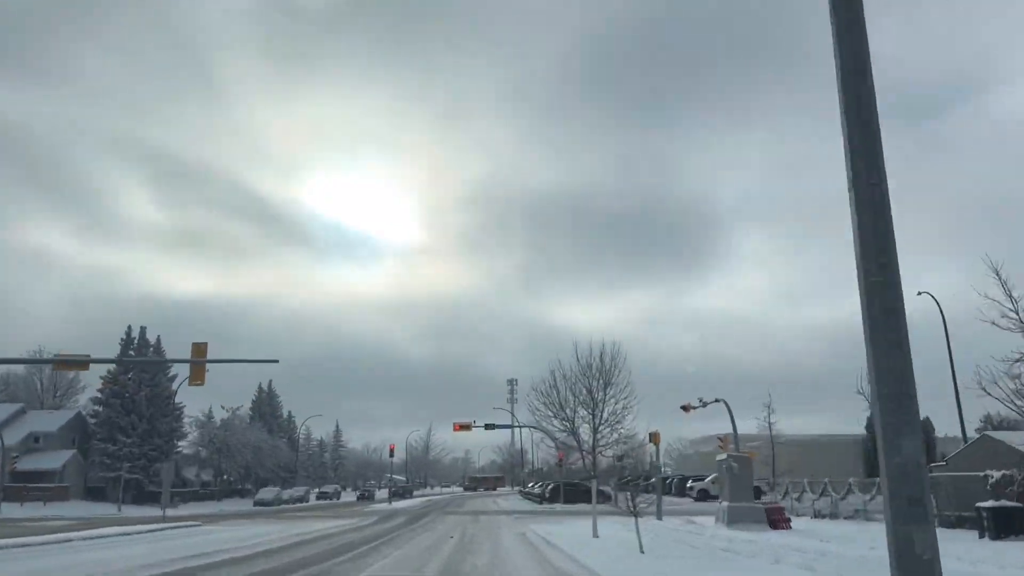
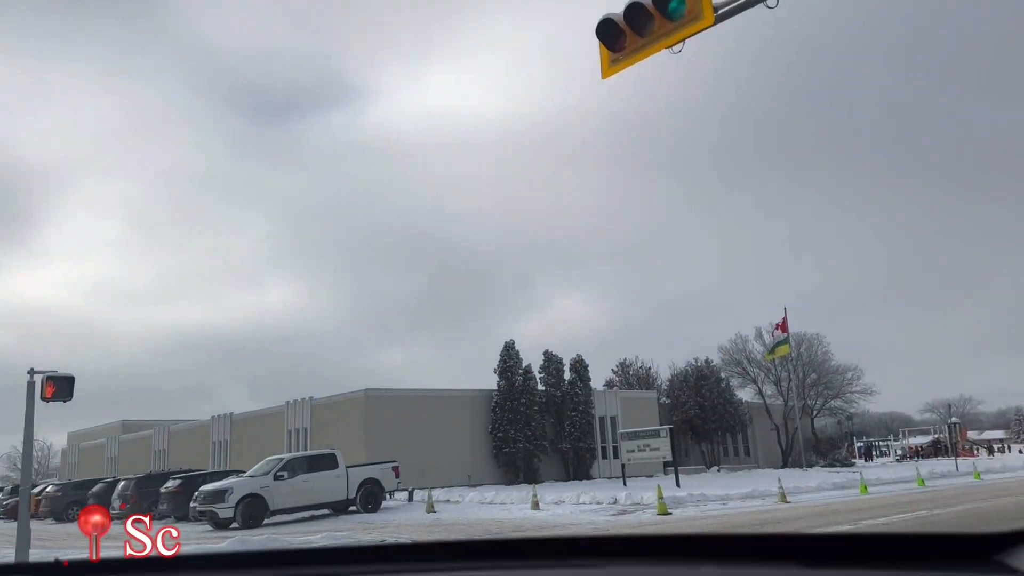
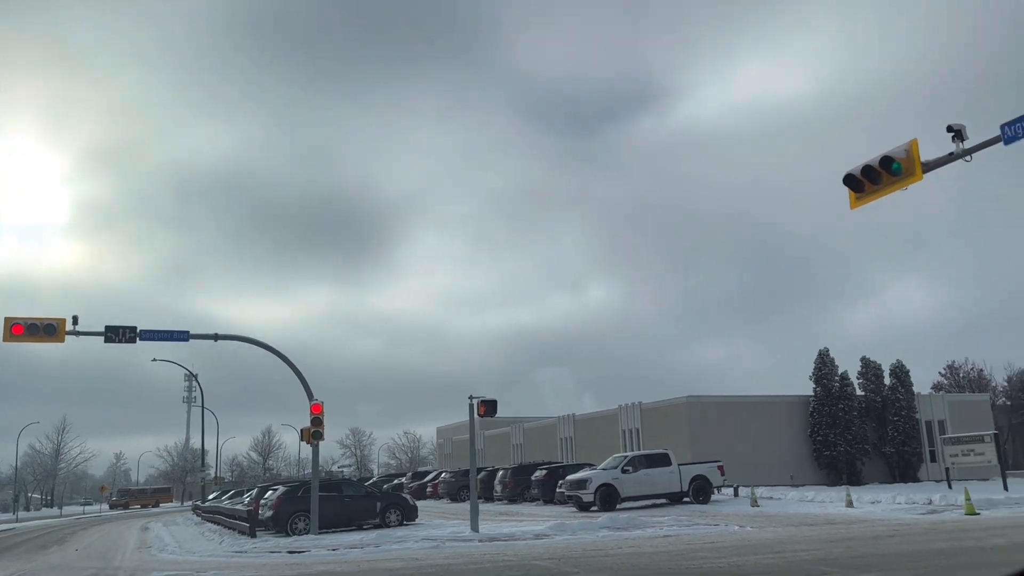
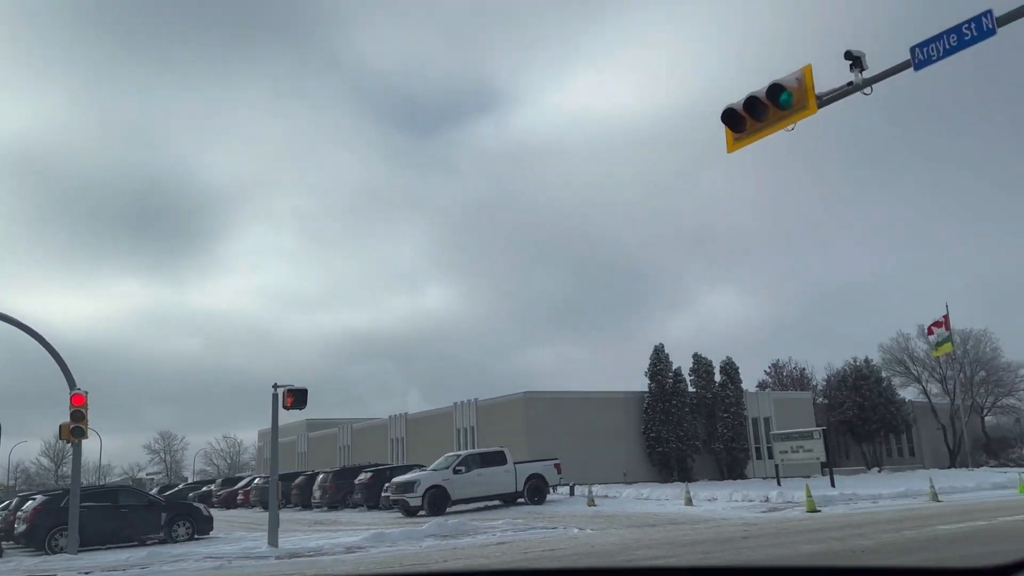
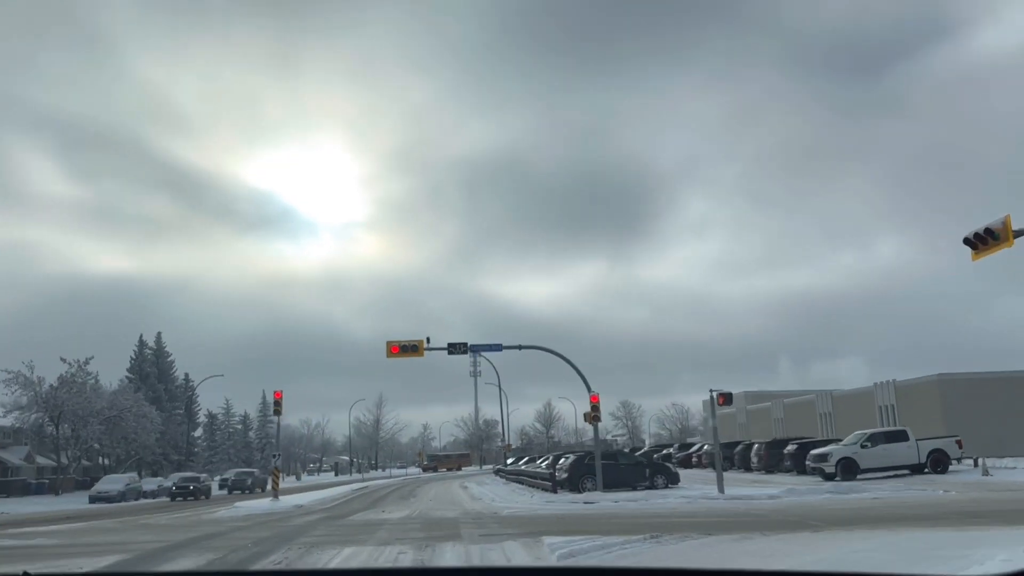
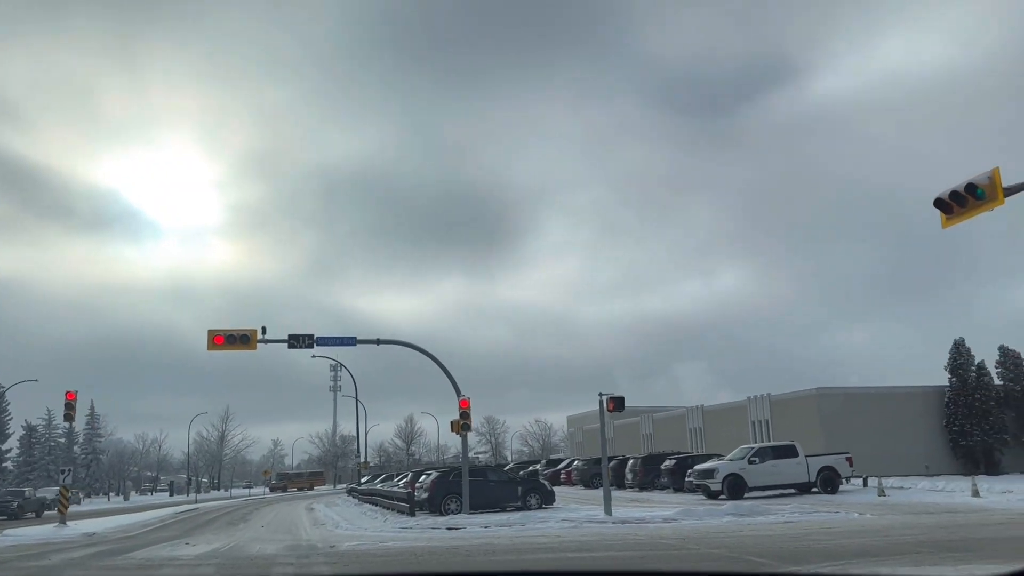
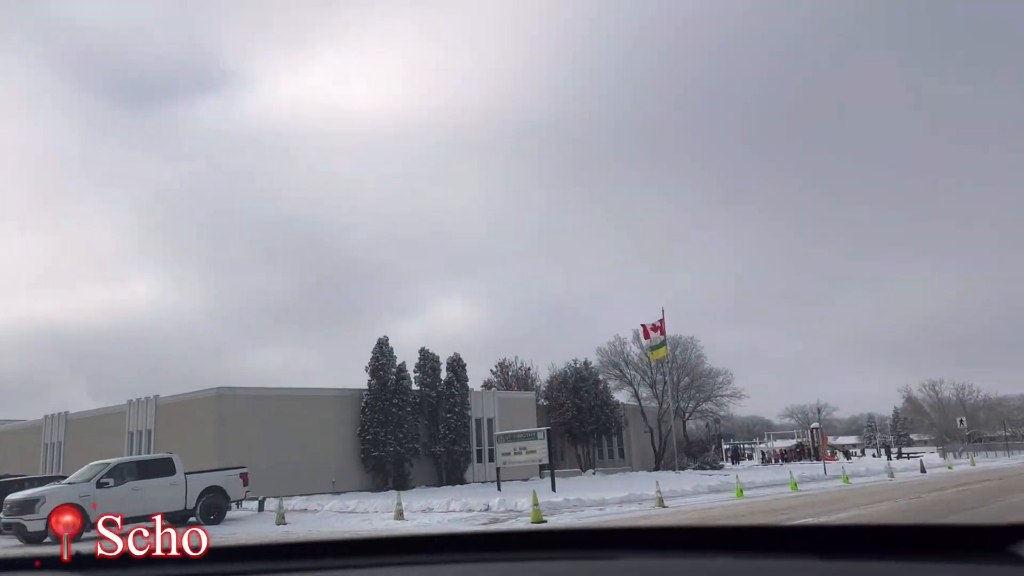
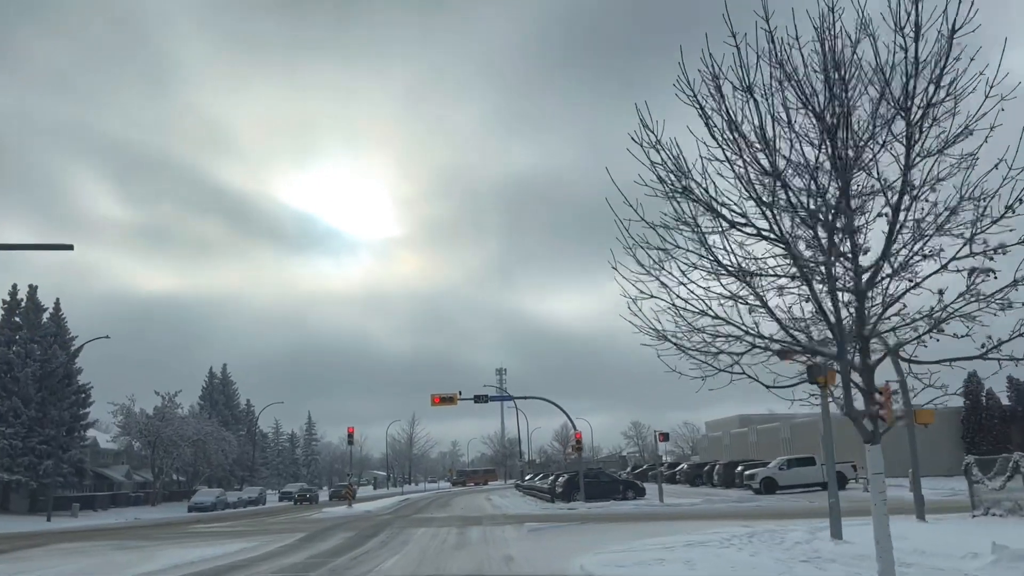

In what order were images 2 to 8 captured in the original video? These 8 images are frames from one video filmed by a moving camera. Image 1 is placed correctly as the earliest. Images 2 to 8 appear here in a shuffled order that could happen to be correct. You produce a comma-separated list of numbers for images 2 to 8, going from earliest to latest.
8, 5, 6, 3, 4, 2, 7
